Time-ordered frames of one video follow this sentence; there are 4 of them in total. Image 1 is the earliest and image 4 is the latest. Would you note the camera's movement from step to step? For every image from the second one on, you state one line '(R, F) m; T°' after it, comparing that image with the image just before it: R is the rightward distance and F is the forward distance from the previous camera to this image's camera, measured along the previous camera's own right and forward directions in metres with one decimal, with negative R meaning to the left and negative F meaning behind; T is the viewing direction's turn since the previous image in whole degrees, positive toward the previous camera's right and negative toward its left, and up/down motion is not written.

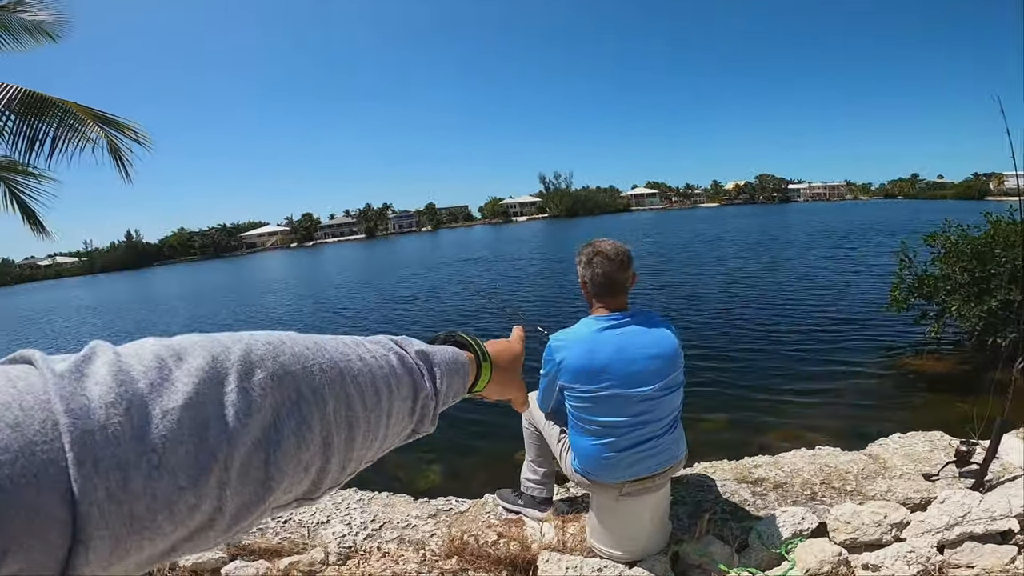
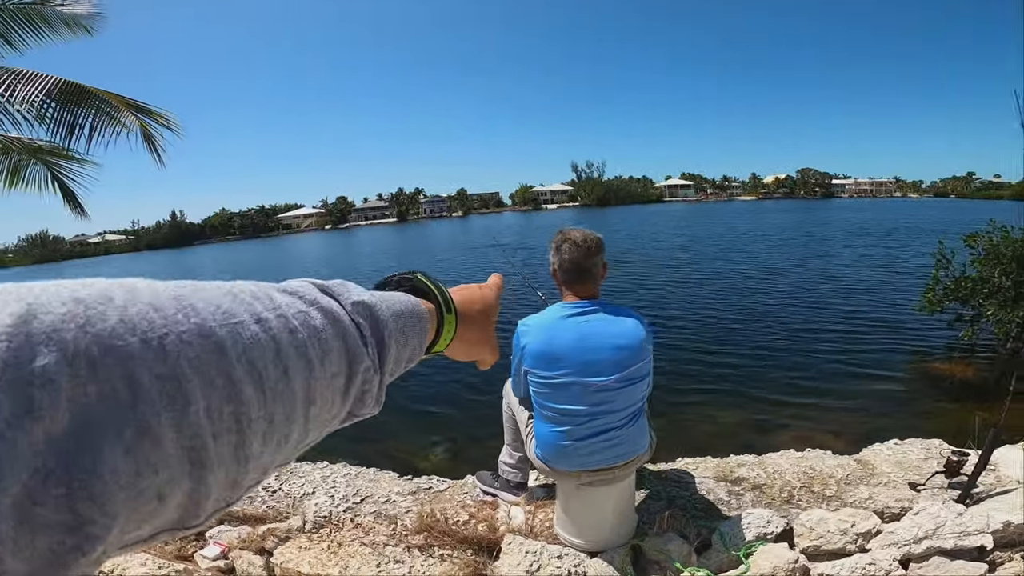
(+0.3, -0.2) m; -3°
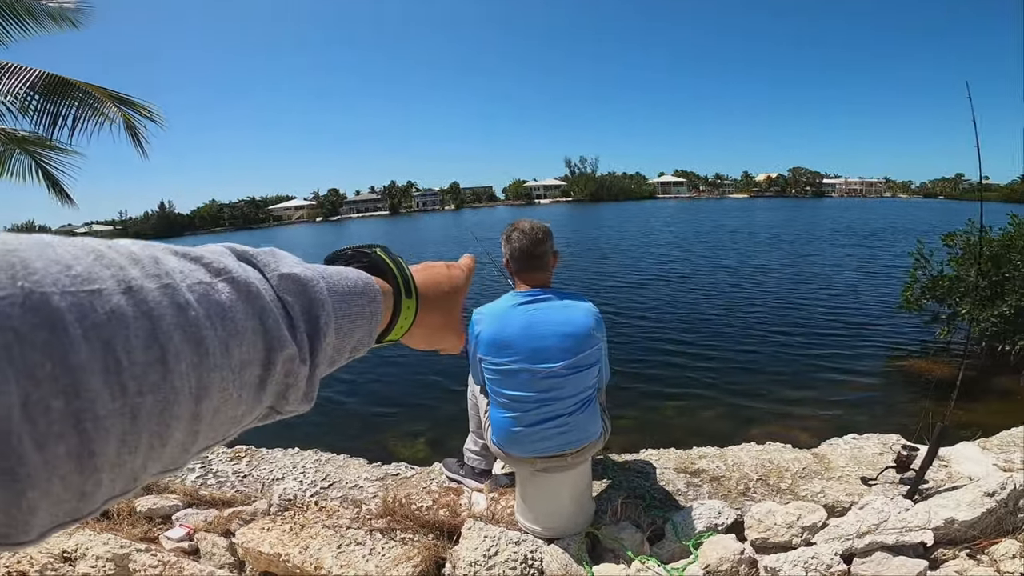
(+0.2, -0.2) m; +1°
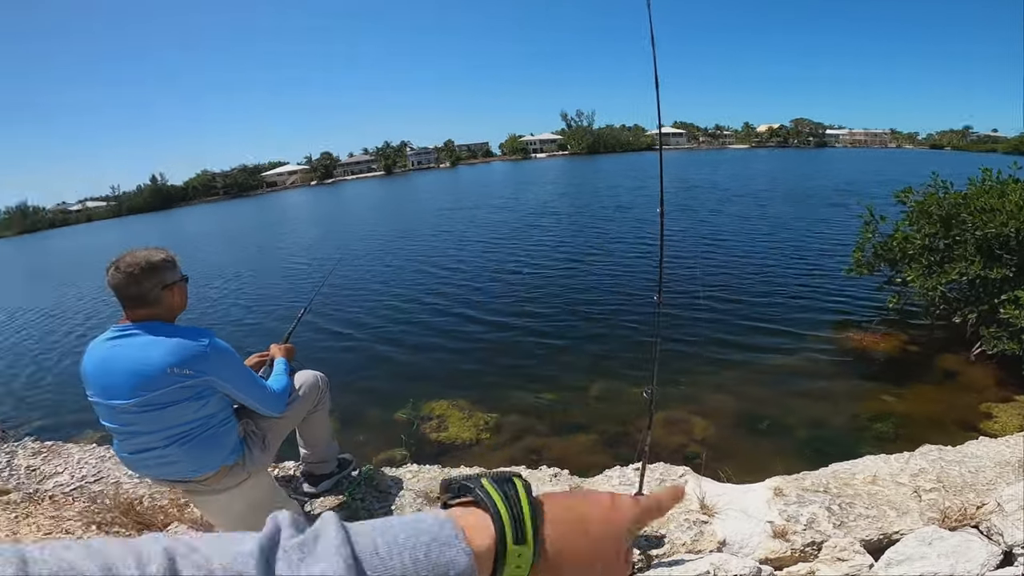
(+2.2, +0.7) m; -1°
